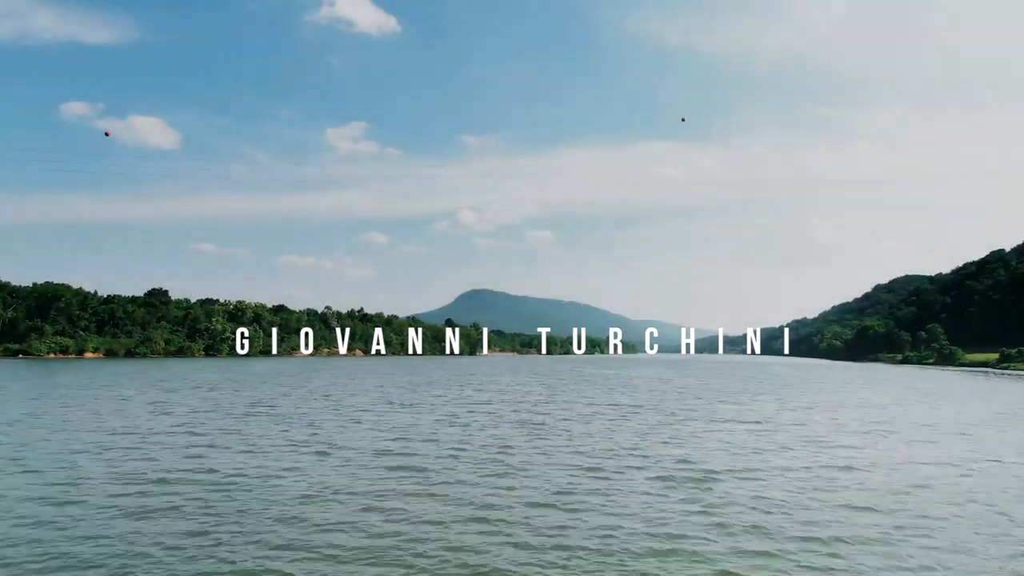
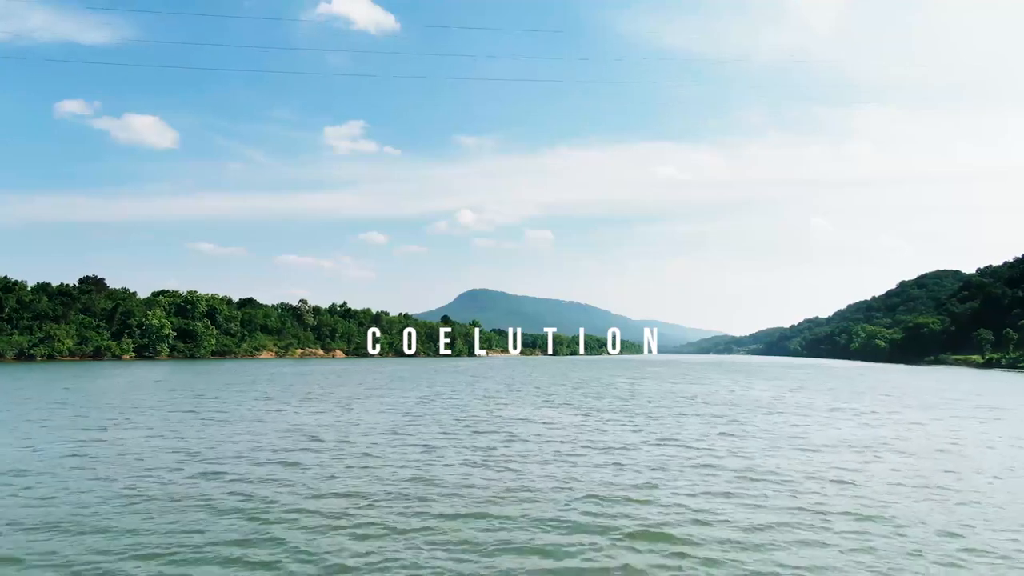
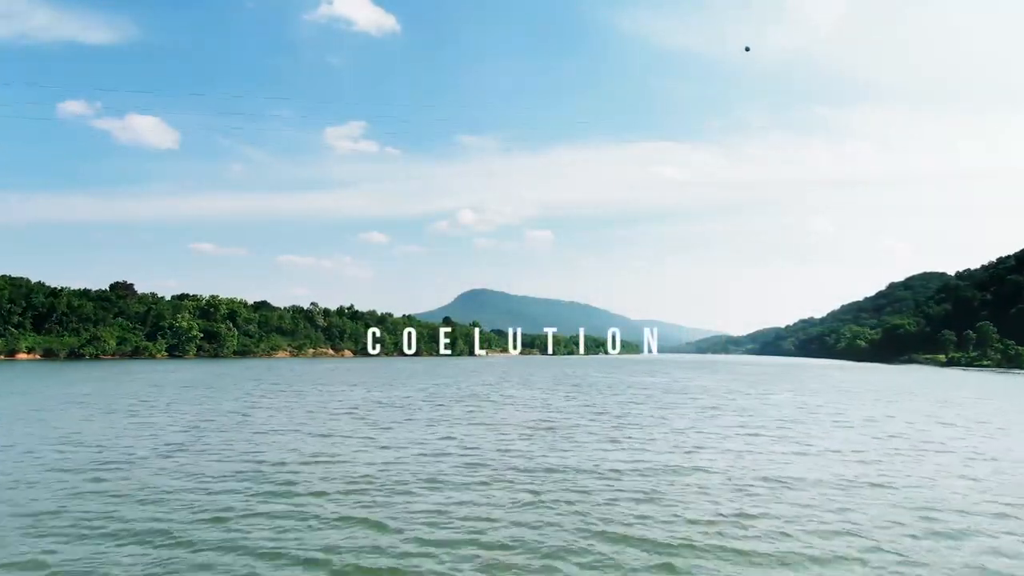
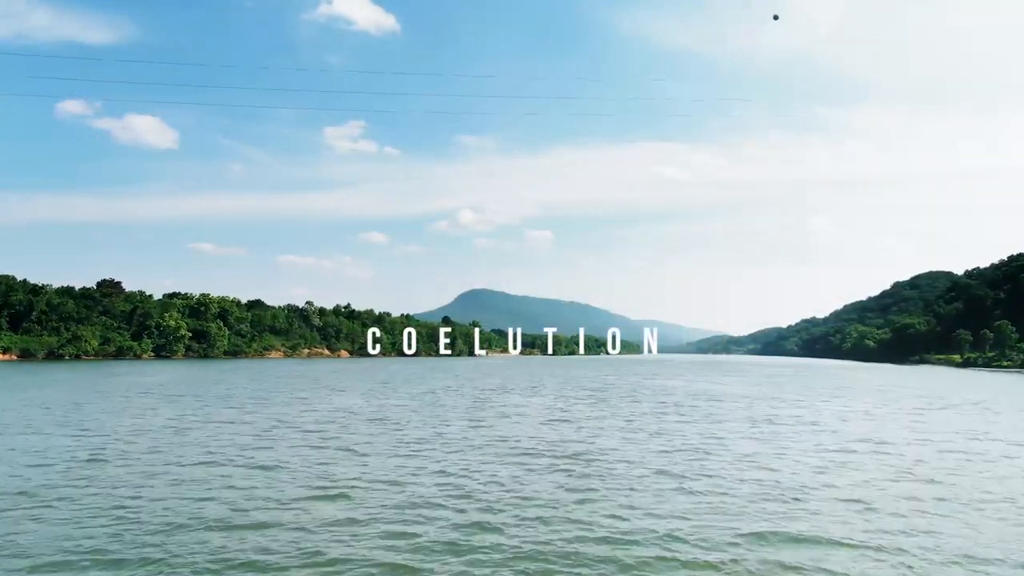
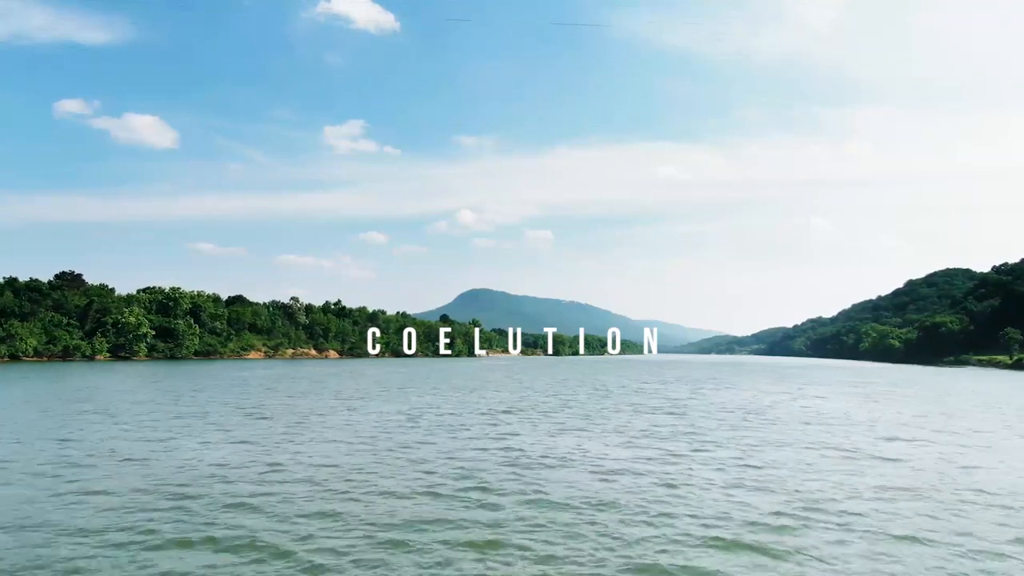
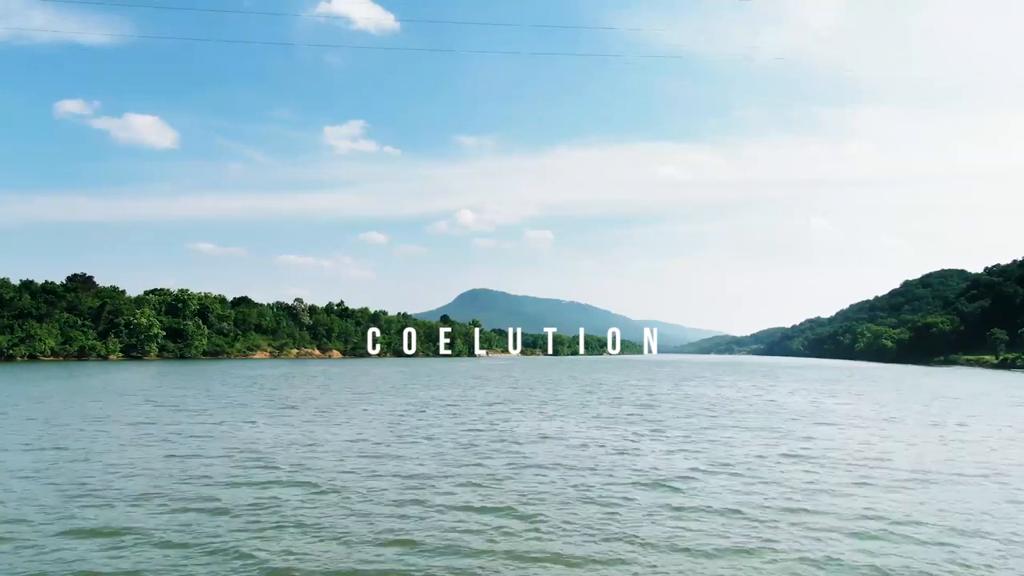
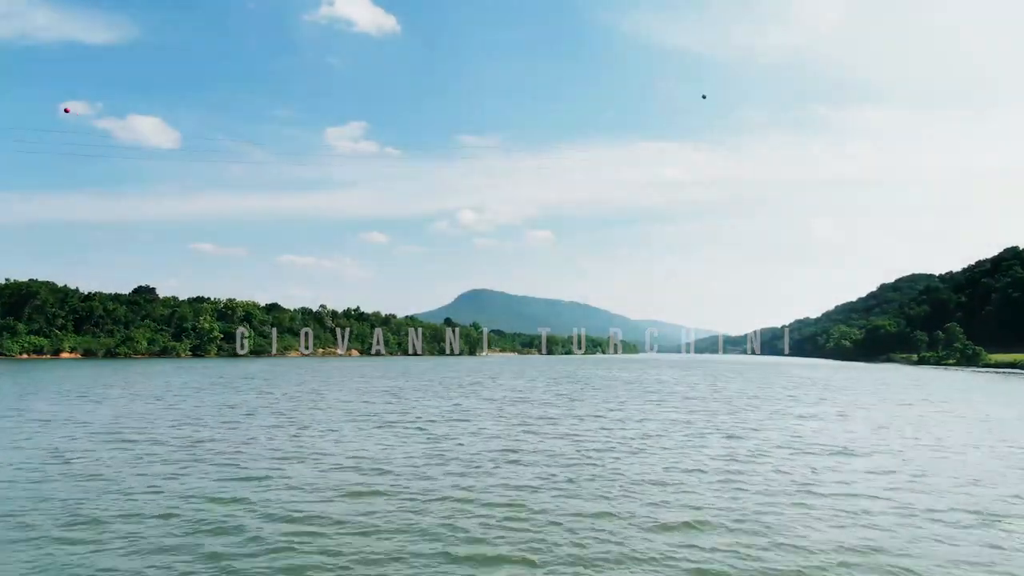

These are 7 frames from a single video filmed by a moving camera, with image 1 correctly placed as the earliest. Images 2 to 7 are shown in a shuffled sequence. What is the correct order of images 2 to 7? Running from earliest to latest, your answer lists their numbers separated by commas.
7, 3, 4, 2, 6, 5
